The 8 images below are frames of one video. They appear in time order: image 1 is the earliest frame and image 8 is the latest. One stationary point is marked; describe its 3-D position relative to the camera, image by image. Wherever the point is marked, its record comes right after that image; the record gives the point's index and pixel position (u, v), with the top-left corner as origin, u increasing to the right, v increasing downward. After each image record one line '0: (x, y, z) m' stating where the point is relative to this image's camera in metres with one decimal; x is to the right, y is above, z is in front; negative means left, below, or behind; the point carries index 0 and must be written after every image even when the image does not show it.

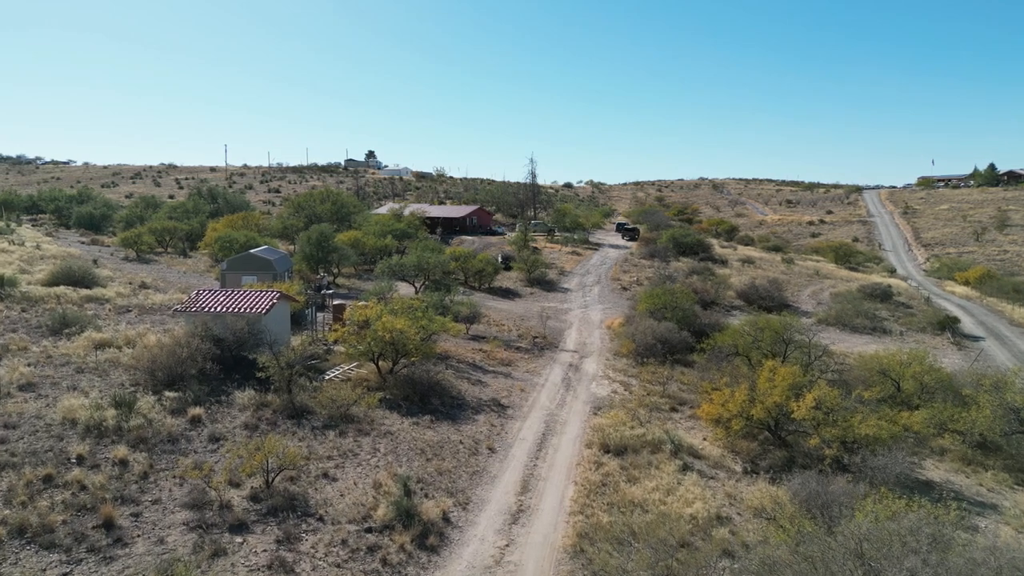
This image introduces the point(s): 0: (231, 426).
0: (-6.7, -3.3, +17.6) m
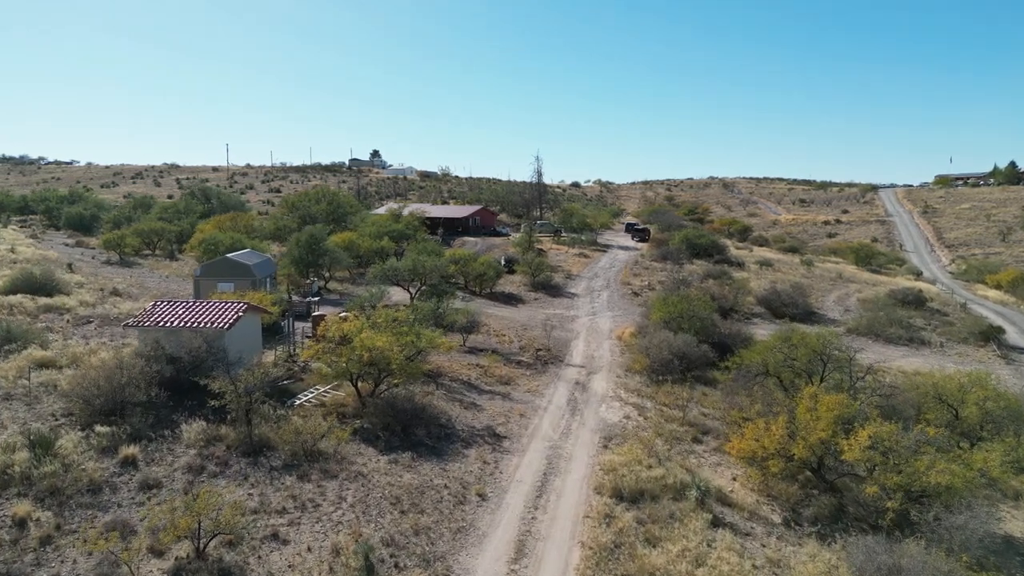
0: (-6.8, -3.6, +14.8) m
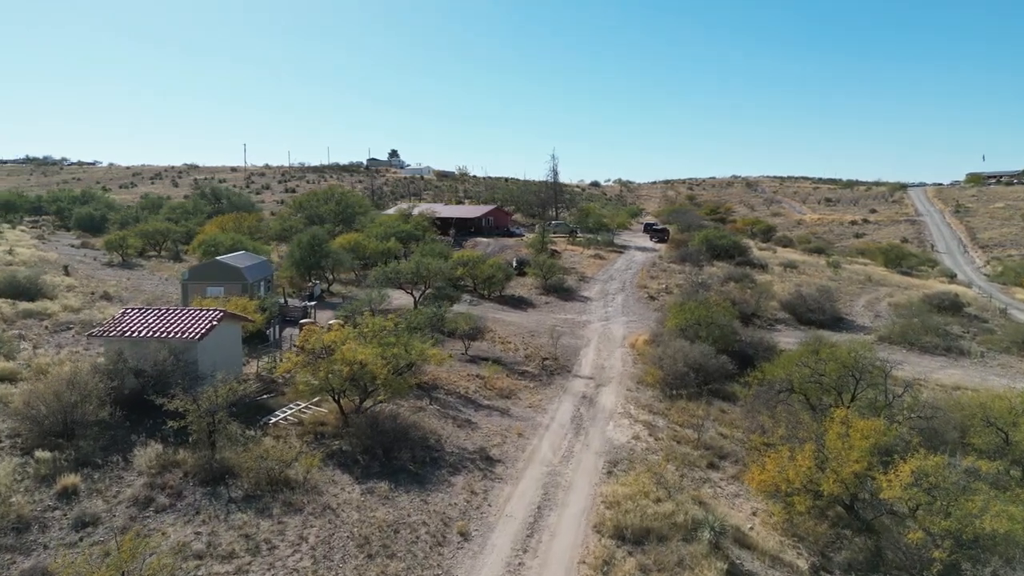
0: (-7.1, -3.8, +13.1) m
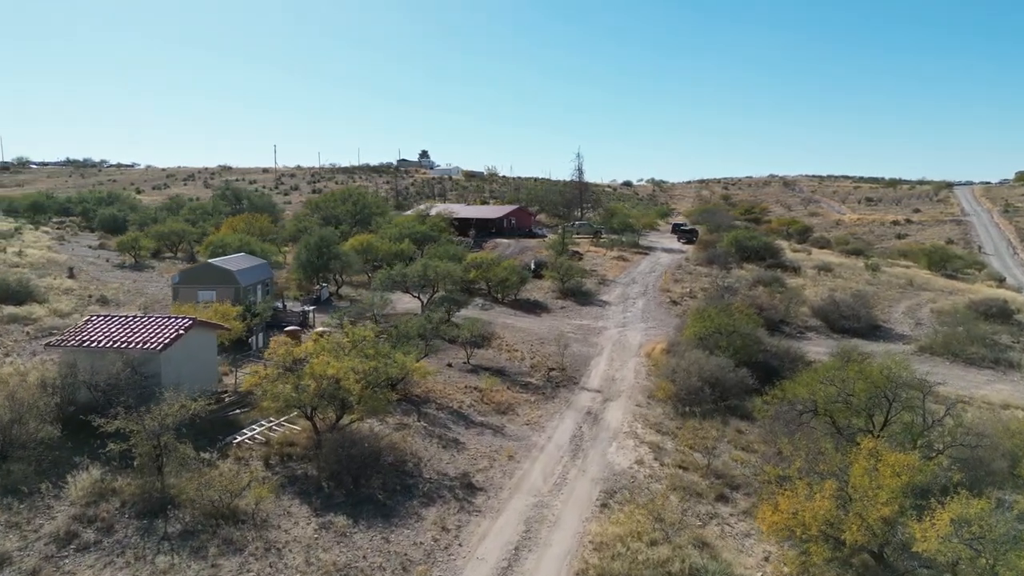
0: (-7.6, -4.0, +11.7) m
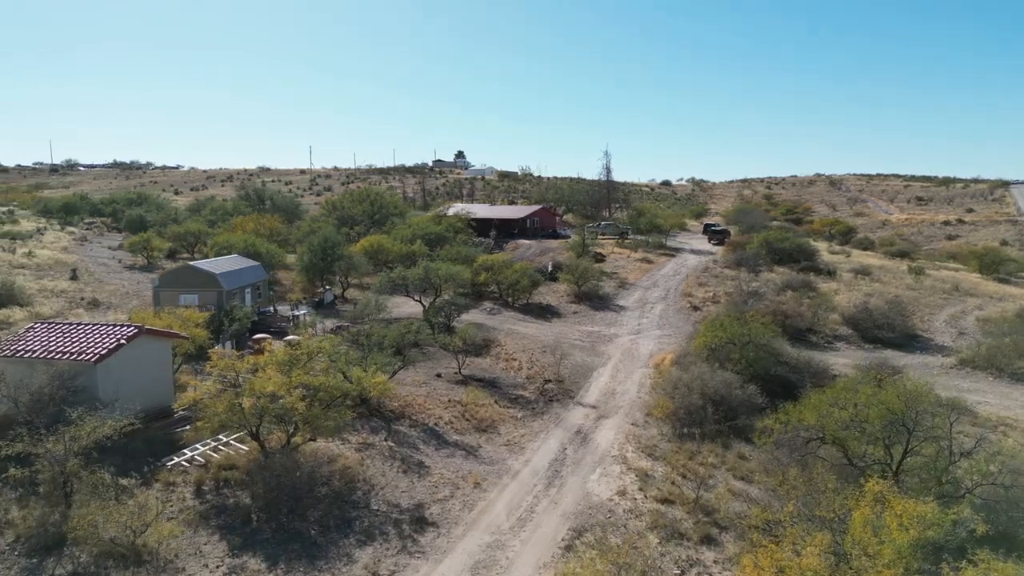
0: (-8.6, -4.1, +10.3) m
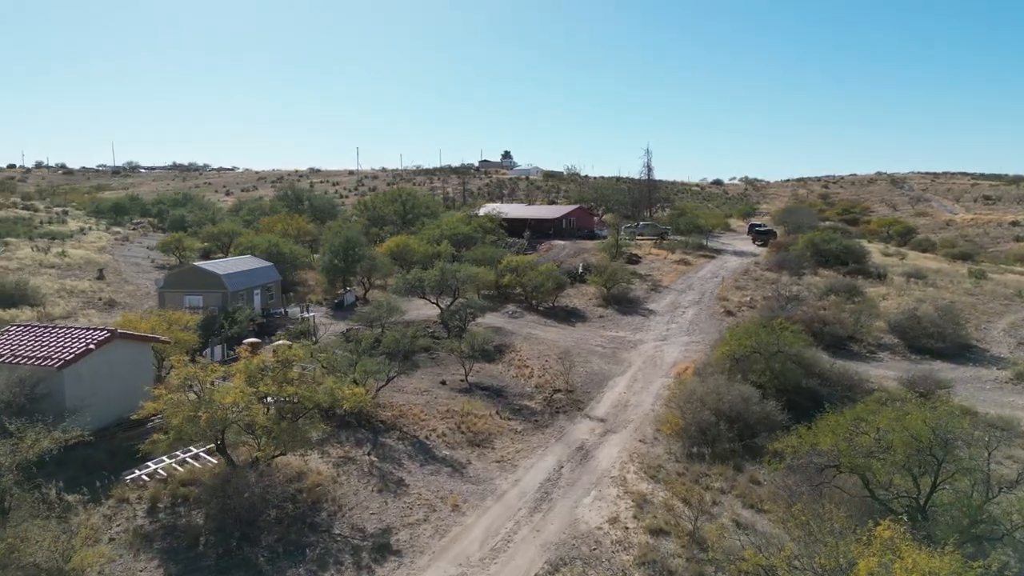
0: (-9.3, -4.1, +9.6) m
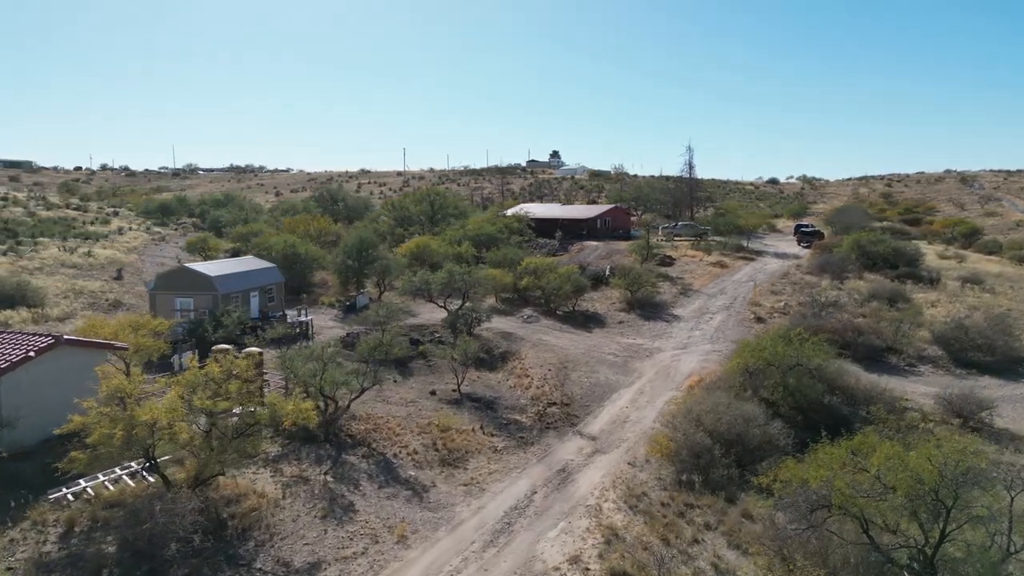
0: (-10.5, -4.2, +8.8) m
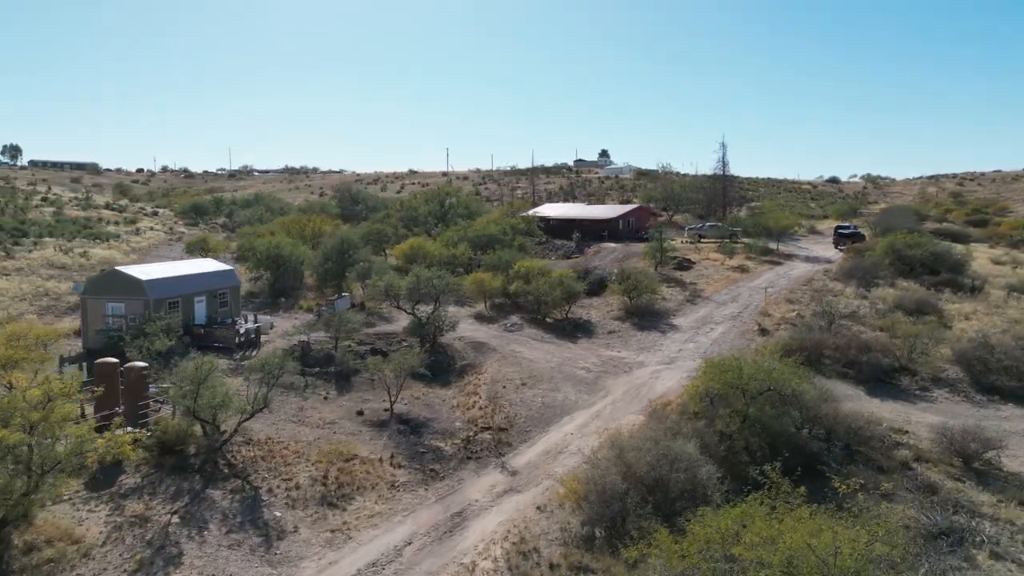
0: (-13.2, -4.3, +7.4) m
